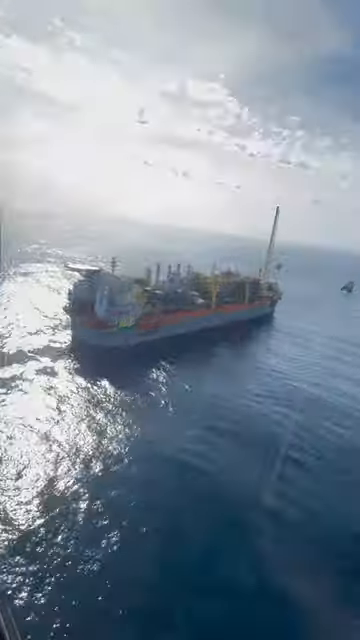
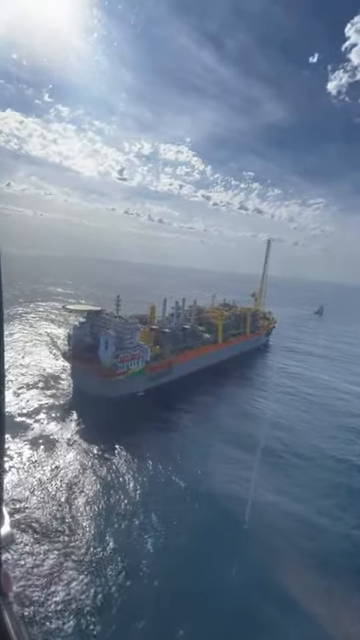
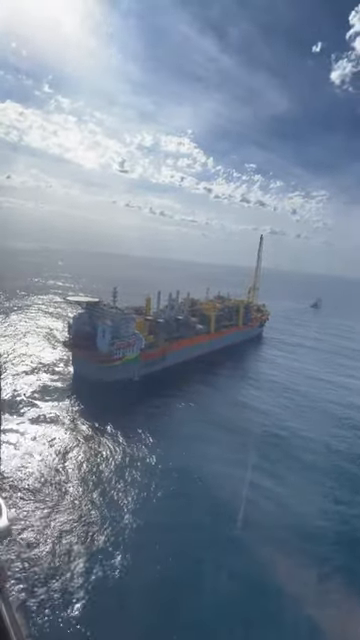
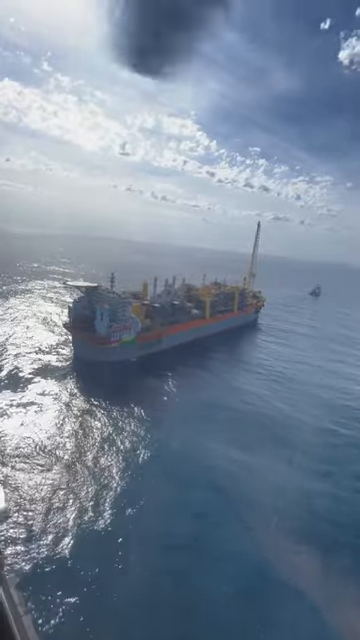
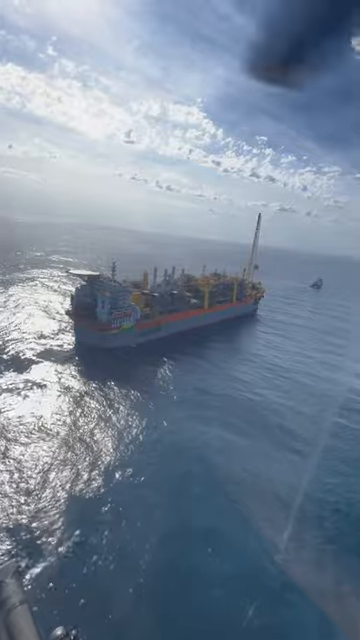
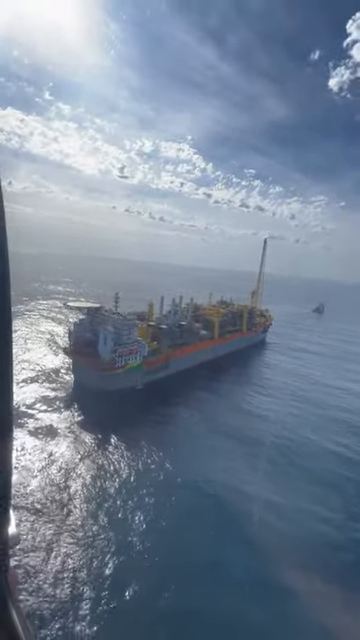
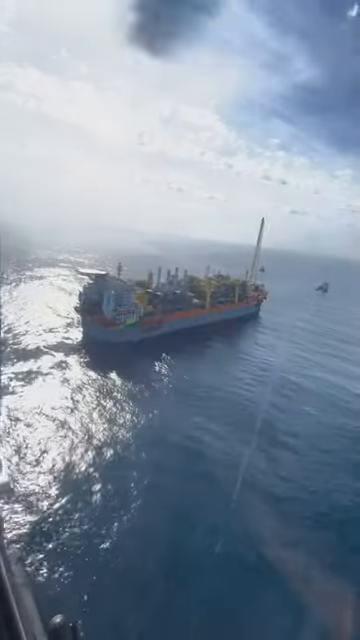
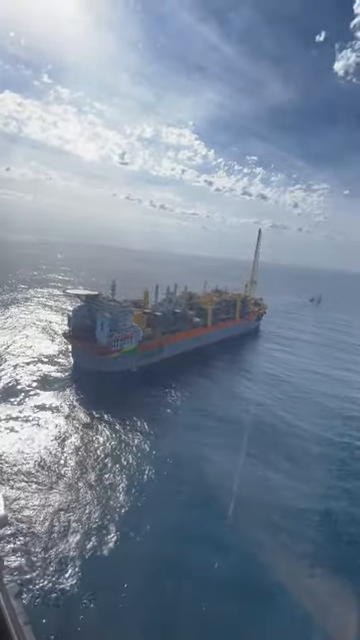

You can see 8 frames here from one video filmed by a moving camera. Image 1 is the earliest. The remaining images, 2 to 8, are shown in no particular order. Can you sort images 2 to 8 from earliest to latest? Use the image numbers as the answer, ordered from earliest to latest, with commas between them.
7, 5, 4, 8, 3, 6, 2
